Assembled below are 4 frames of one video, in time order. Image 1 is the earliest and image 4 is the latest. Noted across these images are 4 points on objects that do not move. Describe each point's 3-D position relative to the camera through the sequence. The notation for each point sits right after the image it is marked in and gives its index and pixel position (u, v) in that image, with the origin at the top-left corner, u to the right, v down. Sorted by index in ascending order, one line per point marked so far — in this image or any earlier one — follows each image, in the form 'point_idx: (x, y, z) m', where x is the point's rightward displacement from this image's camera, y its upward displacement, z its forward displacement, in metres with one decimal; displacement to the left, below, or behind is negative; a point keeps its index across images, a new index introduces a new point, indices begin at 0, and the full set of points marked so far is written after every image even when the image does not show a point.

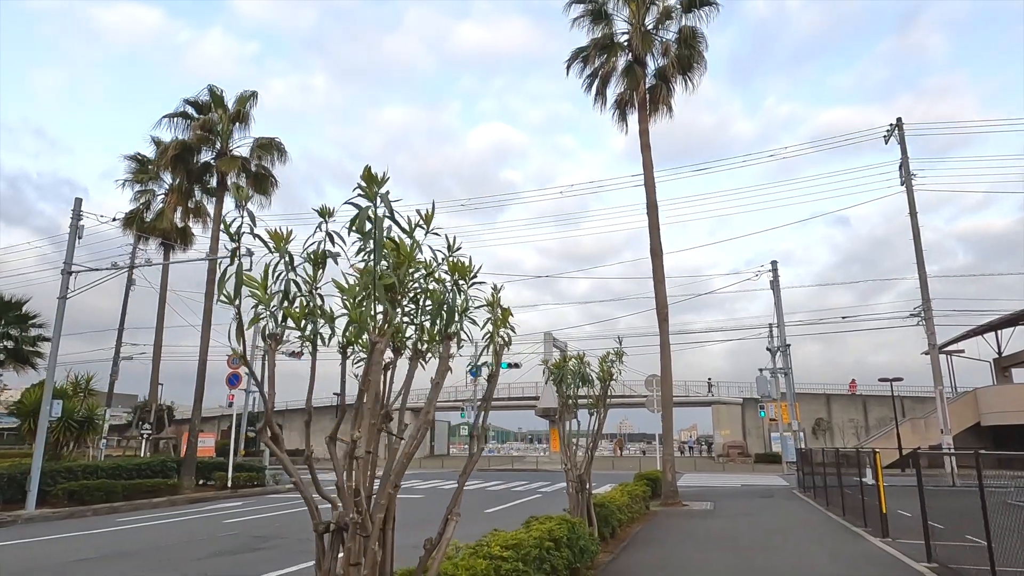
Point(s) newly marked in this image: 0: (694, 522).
0: (+3.7, -4.8, +13.8) m
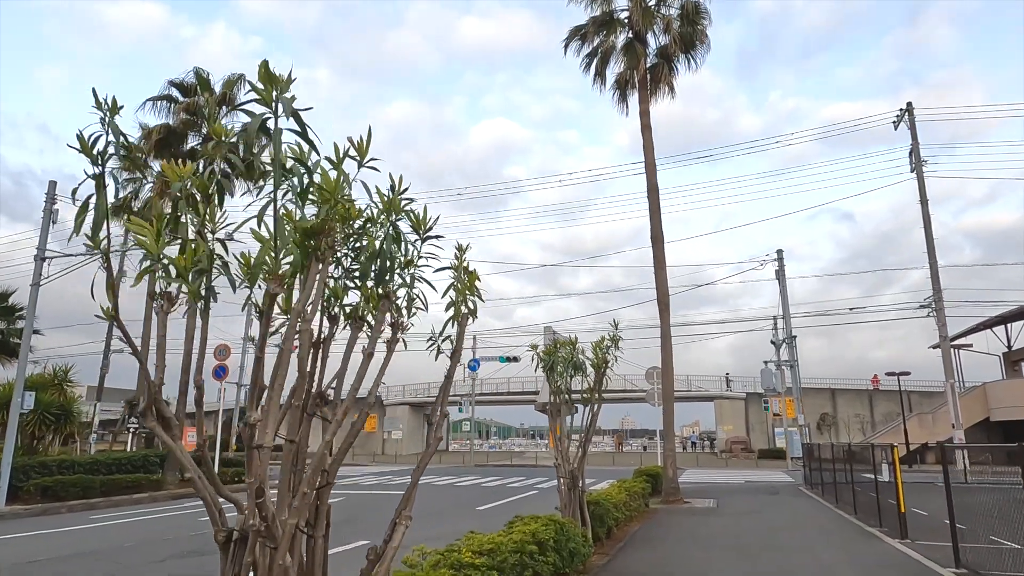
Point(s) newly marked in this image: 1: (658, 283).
0: (+3.6, -4.5, +13.1) m
1: (+3.5, +0.1, +16.2) m
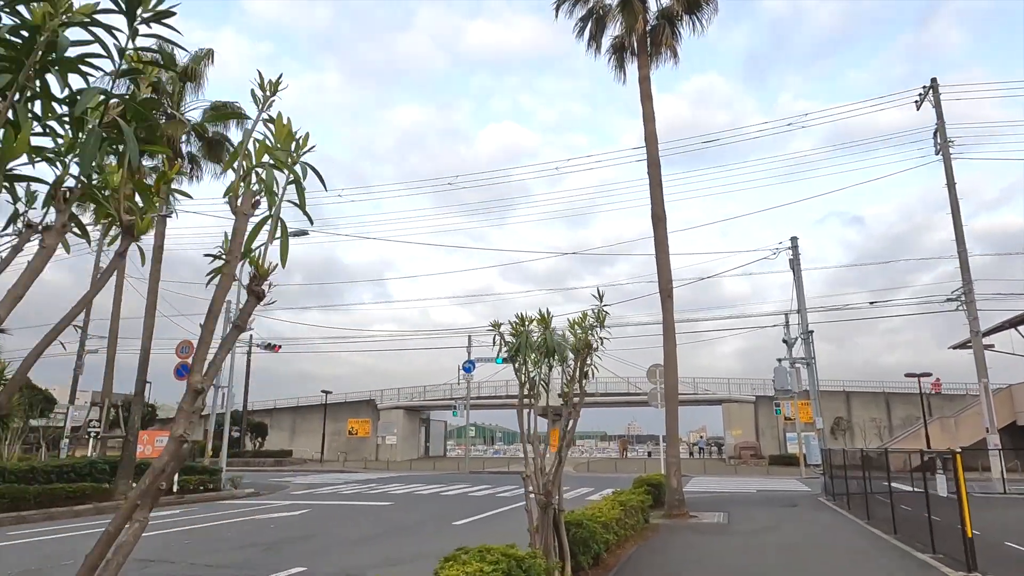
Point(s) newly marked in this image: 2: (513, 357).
0: (+3.2, -4.1, +11.2) m
1: (+3.1, +0.4, +14.3) m
2: (0.0, -0.7, +6.8) m
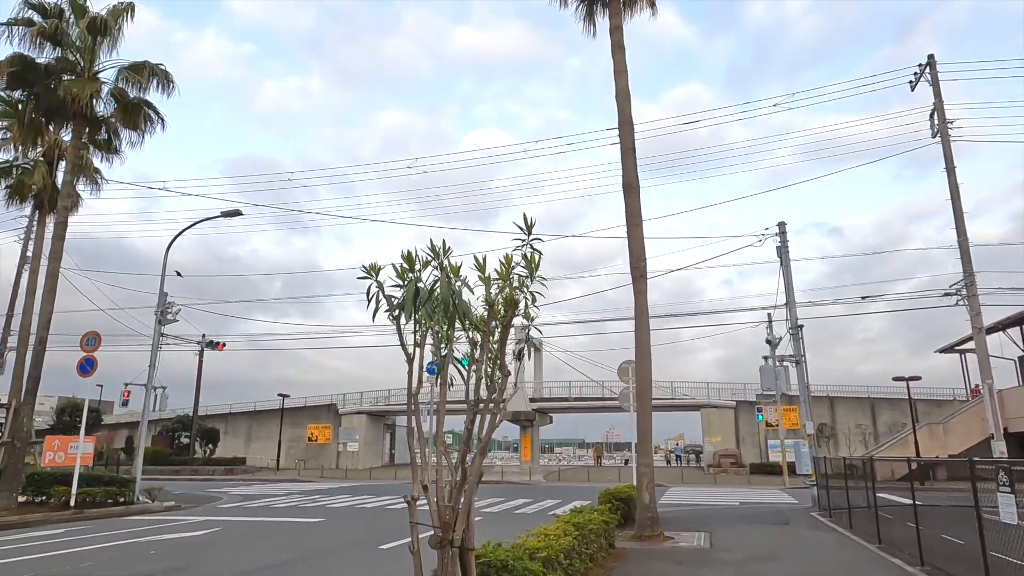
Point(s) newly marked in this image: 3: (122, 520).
0: (+2.3, -3.7, +9.0) m
1: (+2.1, +0.8, +12.2) m
2: (-0.7, -0.2, +4.6) m
3: (-9.2, -5.5, +15.9) m
